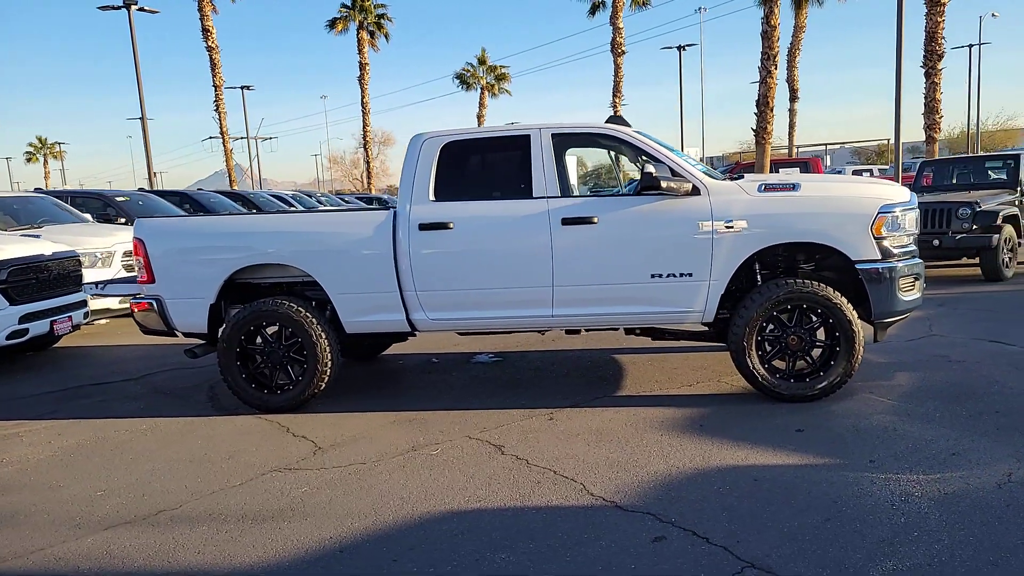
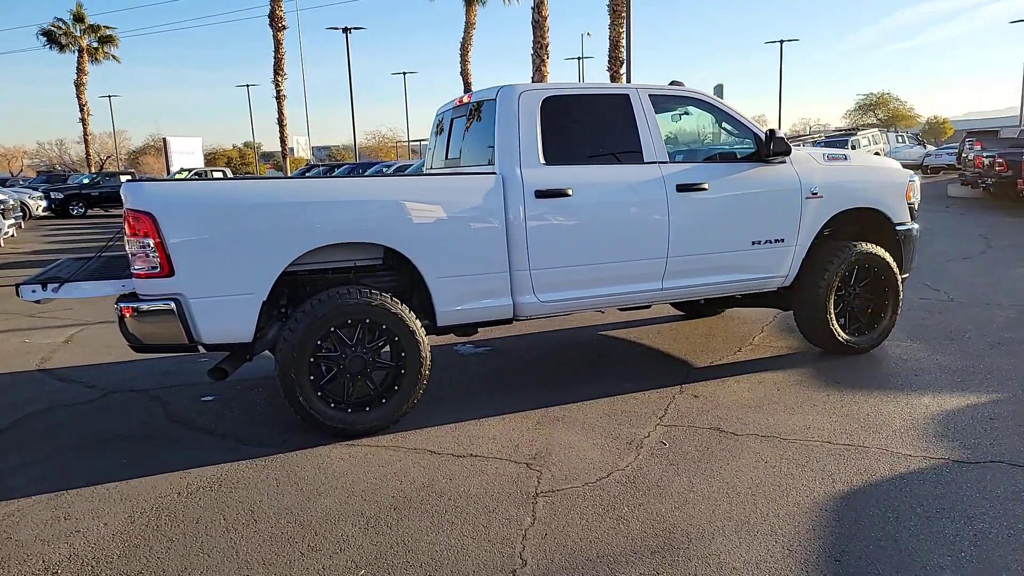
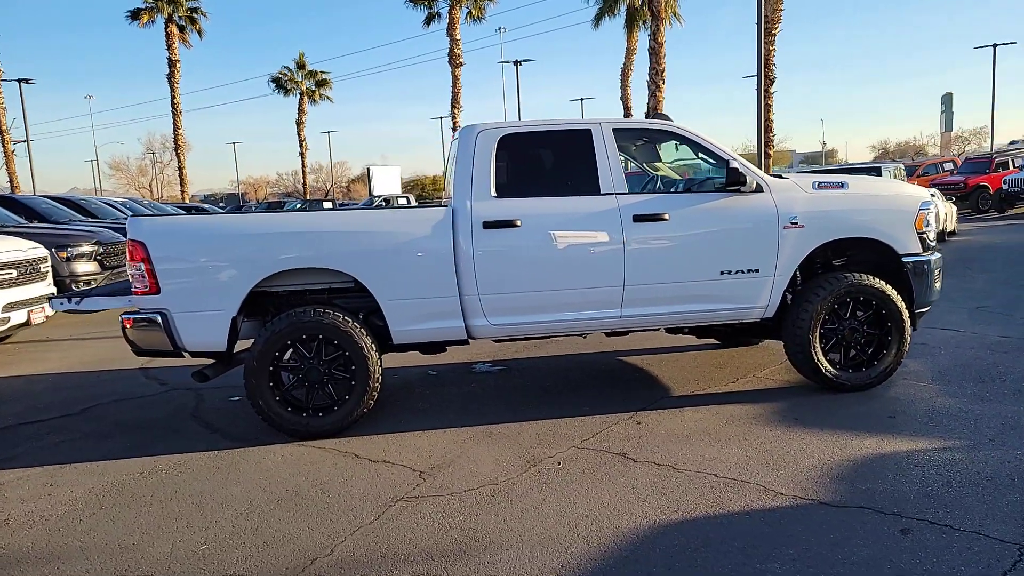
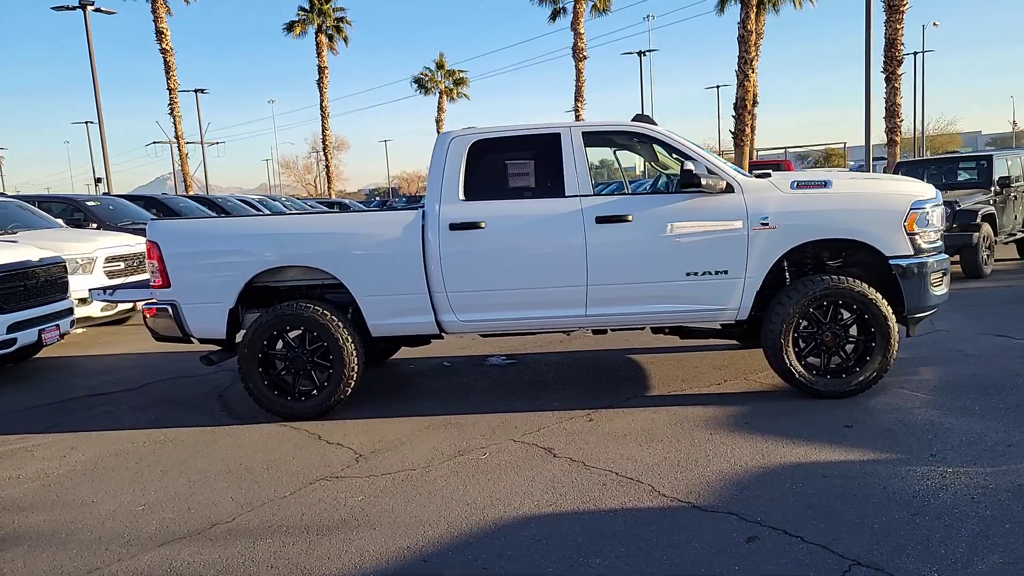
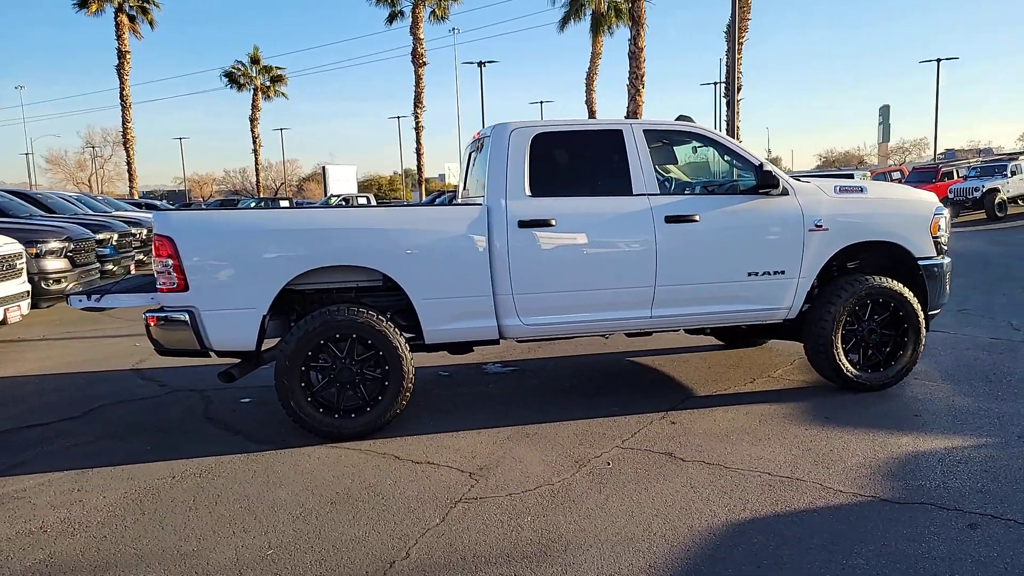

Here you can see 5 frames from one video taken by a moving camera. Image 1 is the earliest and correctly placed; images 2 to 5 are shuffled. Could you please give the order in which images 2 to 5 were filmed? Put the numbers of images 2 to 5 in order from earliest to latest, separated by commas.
4, 3, 5, 2
